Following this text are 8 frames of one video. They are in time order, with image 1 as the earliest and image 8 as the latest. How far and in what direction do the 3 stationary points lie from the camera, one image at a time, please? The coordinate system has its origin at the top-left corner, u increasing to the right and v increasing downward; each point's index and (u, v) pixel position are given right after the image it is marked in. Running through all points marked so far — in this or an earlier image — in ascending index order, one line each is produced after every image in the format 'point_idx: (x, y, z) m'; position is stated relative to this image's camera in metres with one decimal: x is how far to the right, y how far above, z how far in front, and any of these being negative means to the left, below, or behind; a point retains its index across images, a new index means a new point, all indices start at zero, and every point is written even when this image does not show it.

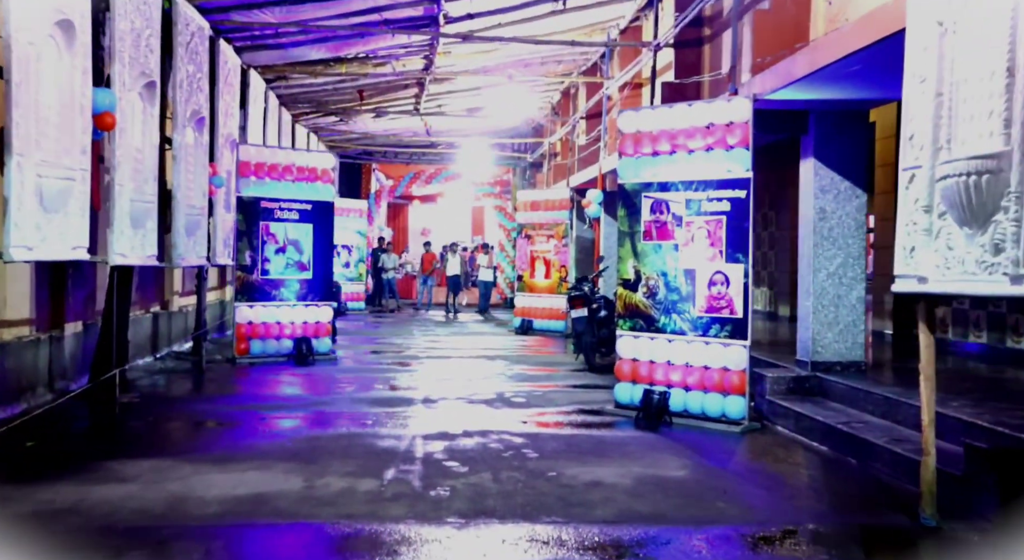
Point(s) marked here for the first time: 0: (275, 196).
0: (-3.3, +1.2, +13.6) m
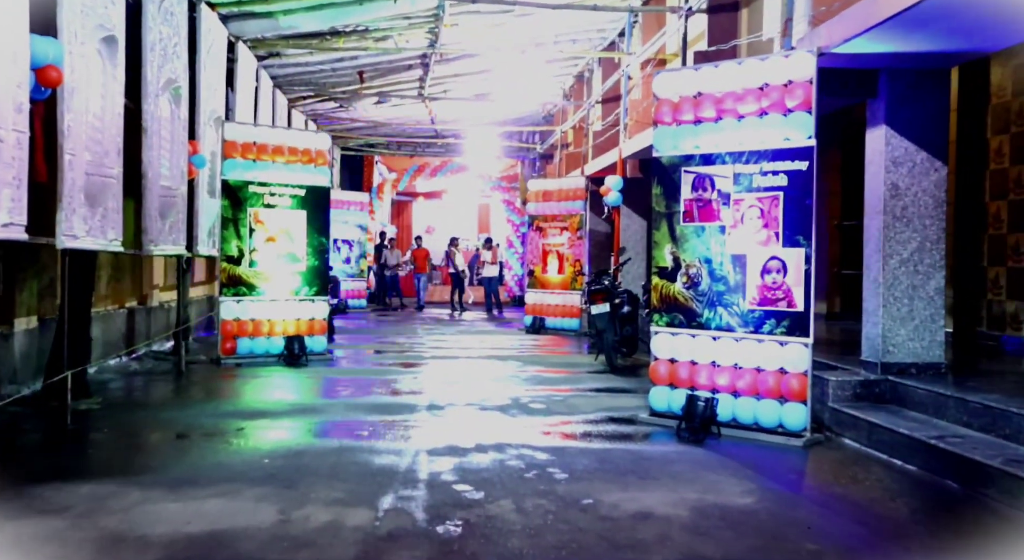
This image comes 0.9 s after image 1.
0: (-3.1, +1.3, +12.3) m
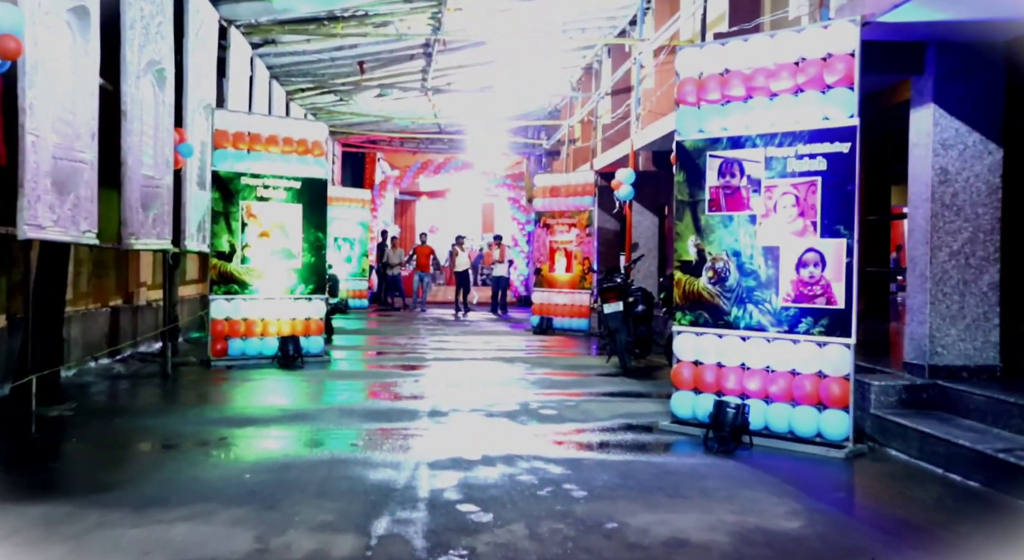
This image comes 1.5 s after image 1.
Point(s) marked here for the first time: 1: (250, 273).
0: (-3.0, +1.3, +11.7) m
1: (-3.1, +0.1, +11.7) m
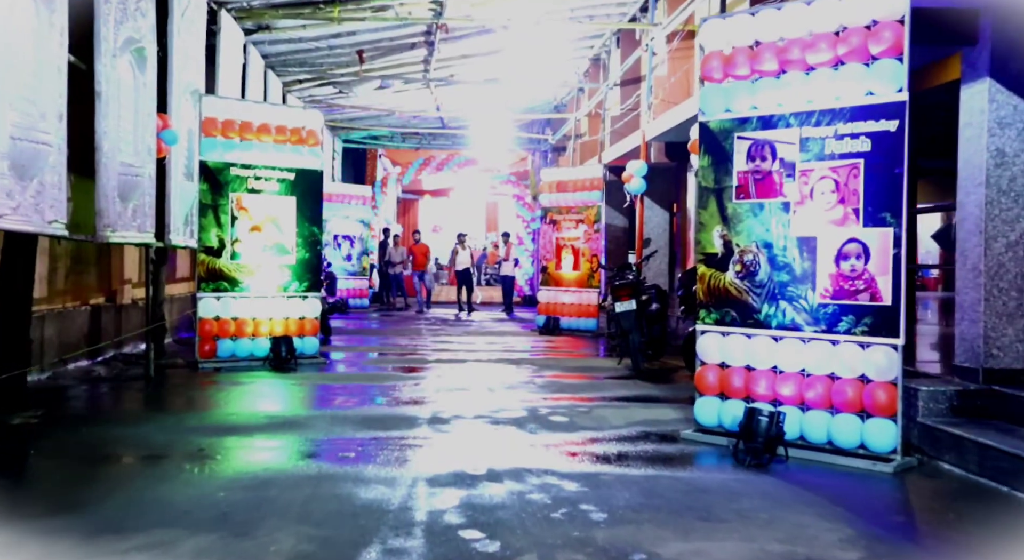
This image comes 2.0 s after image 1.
0: (-3.0, +1.3, +11.0) m
1: (-3.1, +0.1, +11.1) m
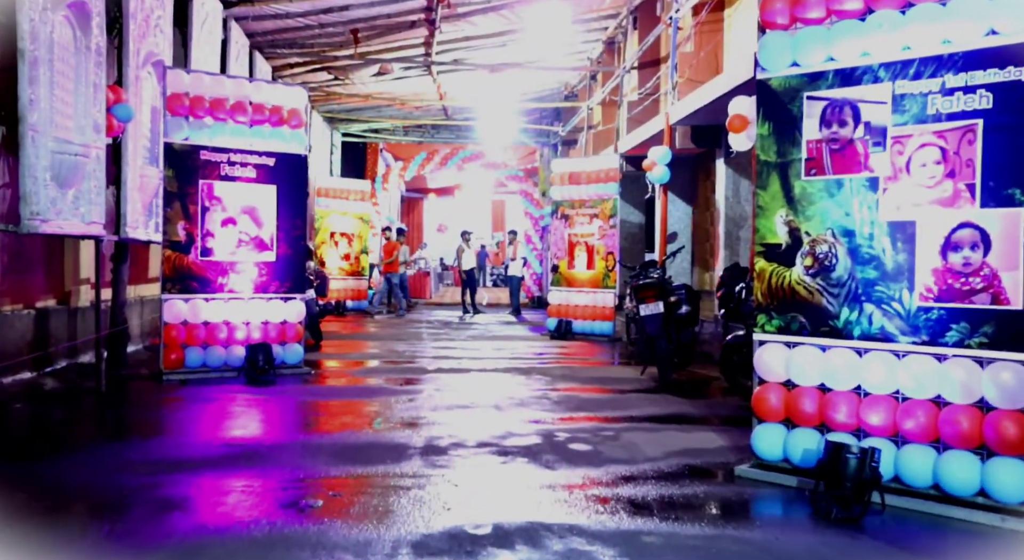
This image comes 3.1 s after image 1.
0: (-2.9, +1.3, +9.7) m
1: (-3.0, +0.1, +9.8) m
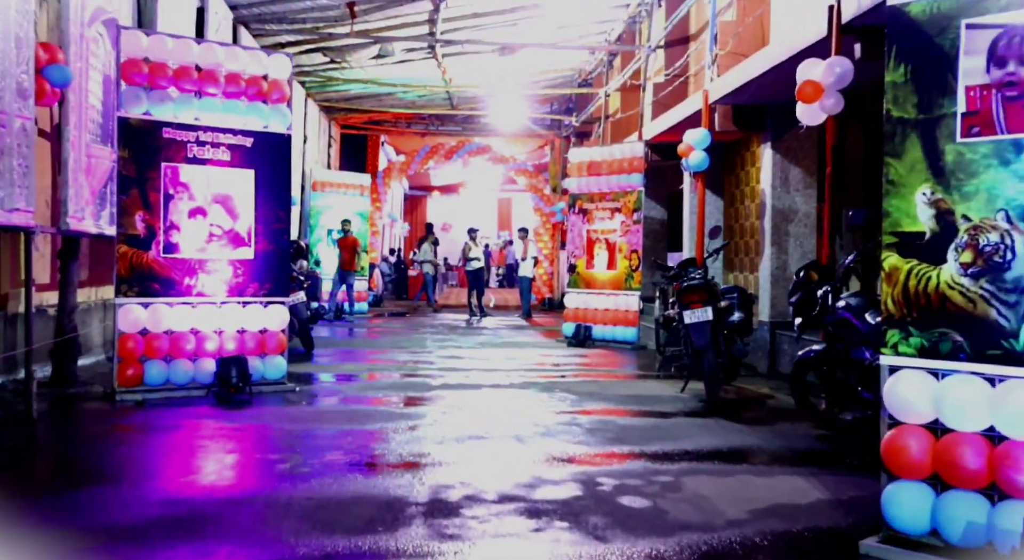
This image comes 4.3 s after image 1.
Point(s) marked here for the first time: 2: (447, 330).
0: (-2.7, +1.3, +8.2) m
1: (-2.8, +0.1, +8.2) m
2: (-1.1, -0.8, +16.9) m
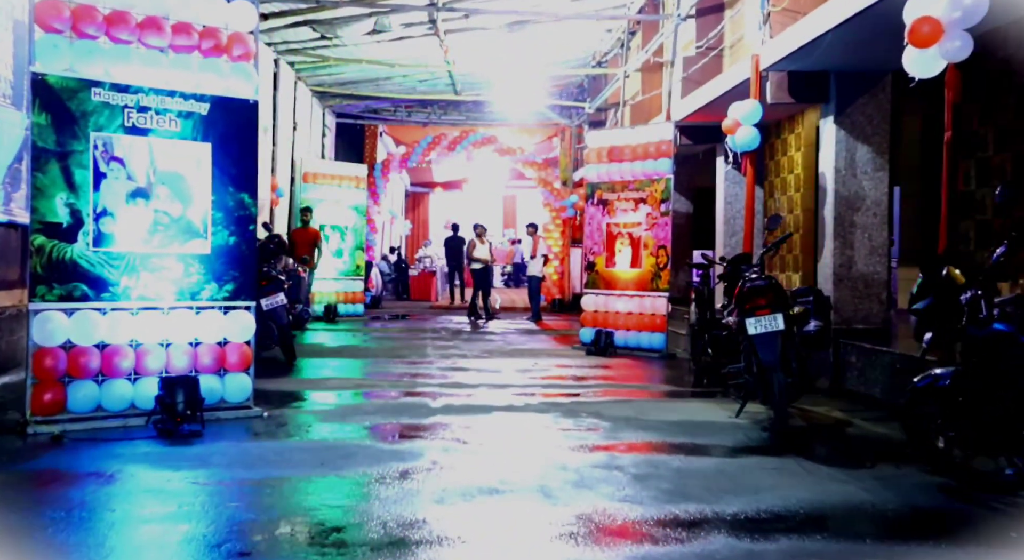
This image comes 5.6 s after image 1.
0: (-2.6, +1.3, +6.5) m
1: (-2.7, +0.1, +6.6) m
2: (-1.0, -0.8, +15.2) m
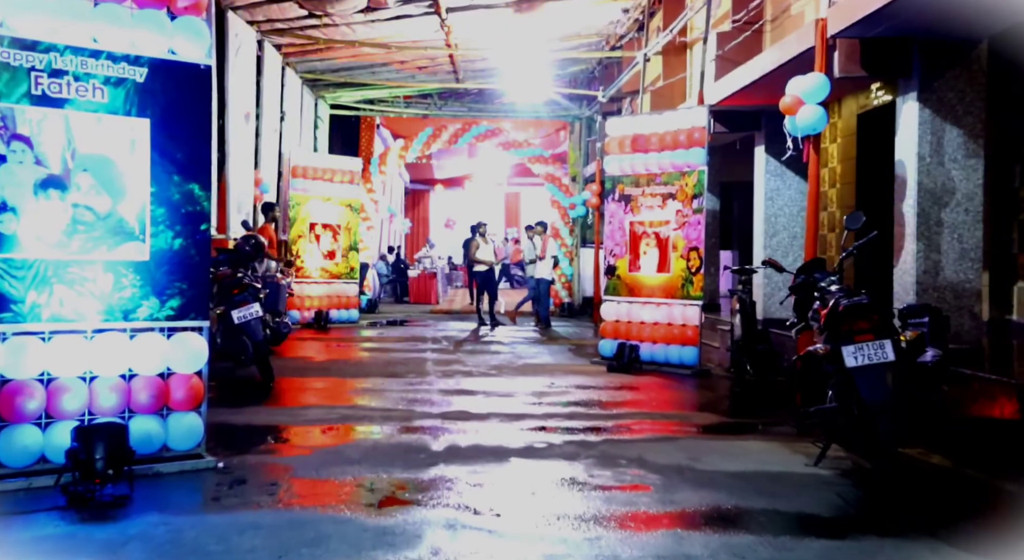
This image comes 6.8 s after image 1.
0: (-2.4, +1.2, +4.9) m
1: (-2.5, 0.0, +5.0) m
2: (-0.8, -0.9, +13.6) m
